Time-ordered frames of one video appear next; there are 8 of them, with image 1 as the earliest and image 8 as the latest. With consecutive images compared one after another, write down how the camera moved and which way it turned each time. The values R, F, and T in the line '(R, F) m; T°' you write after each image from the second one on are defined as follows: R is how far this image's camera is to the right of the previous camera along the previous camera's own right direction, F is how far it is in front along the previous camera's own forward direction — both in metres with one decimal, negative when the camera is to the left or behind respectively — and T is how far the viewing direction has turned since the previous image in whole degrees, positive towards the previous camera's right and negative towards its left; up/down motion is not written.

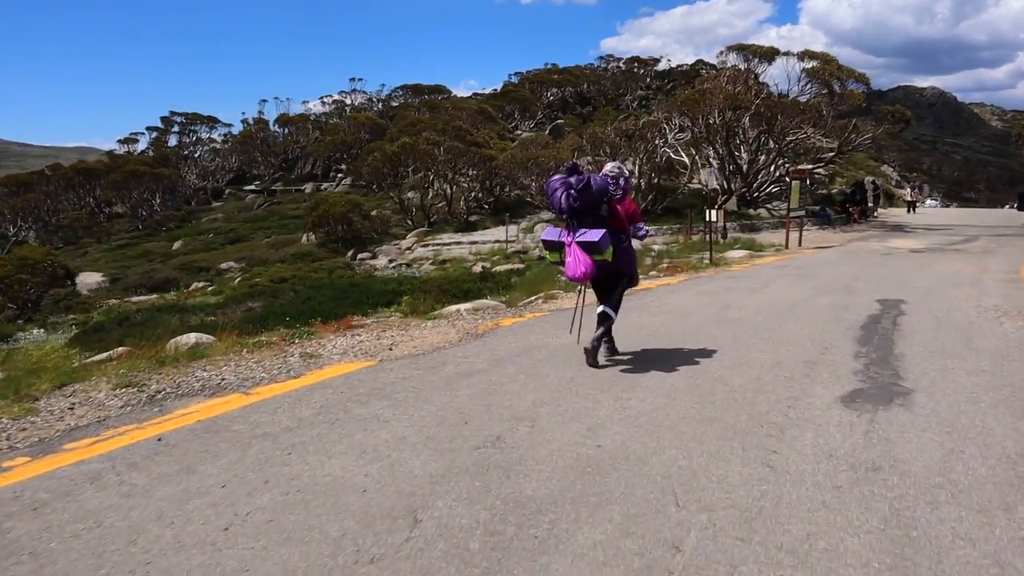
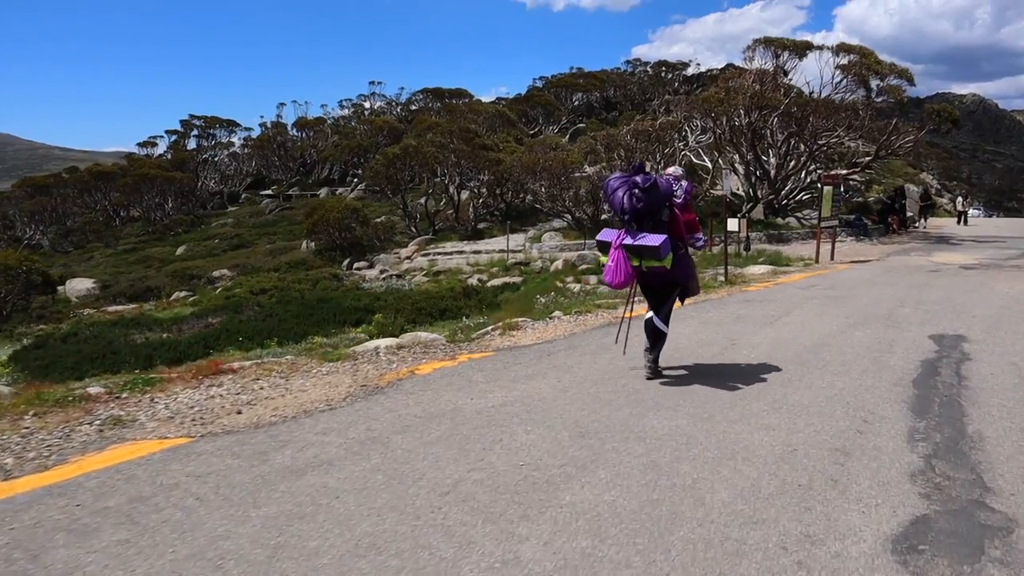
(+0.9, +2.5) m; -2°
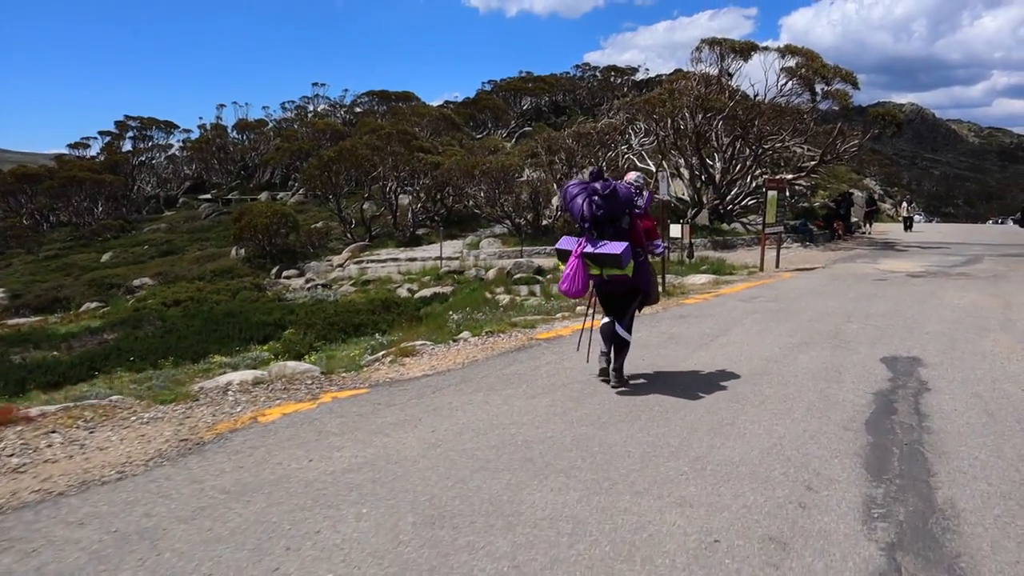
(+0.6, +1.3) m; +3°
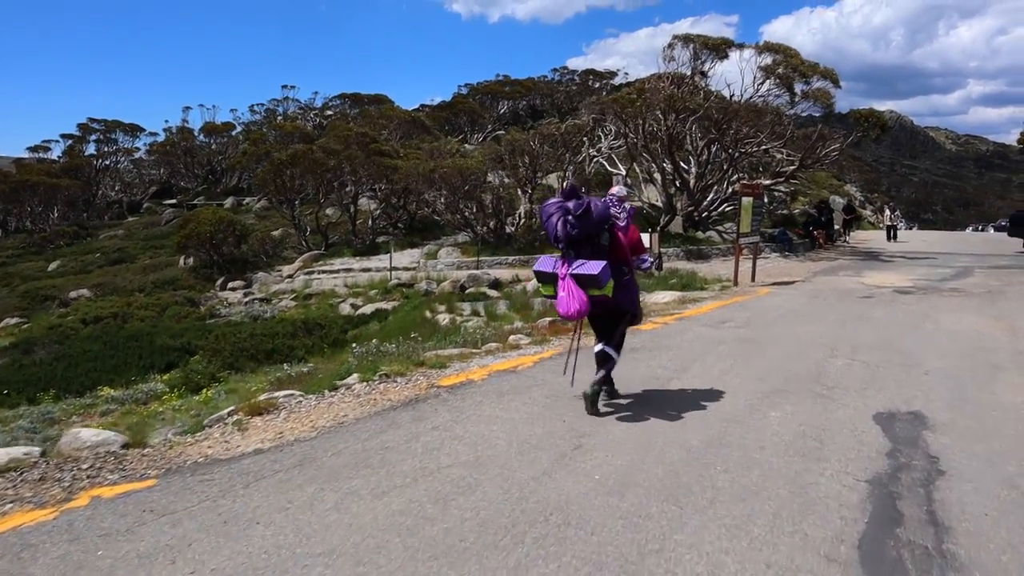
(+0.8, +1.9) m; +1°
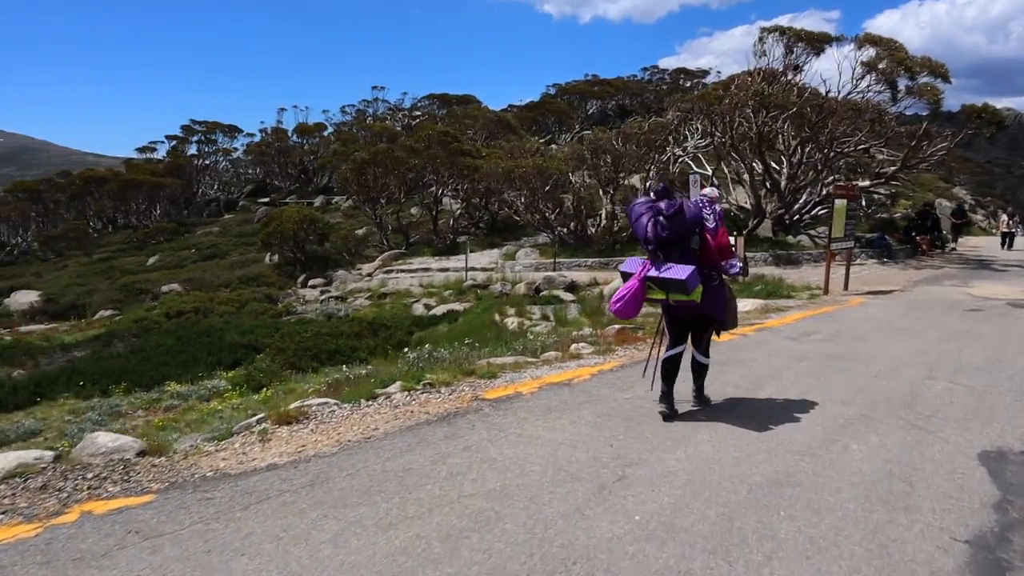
(+0.3, +0.6) m; -6°
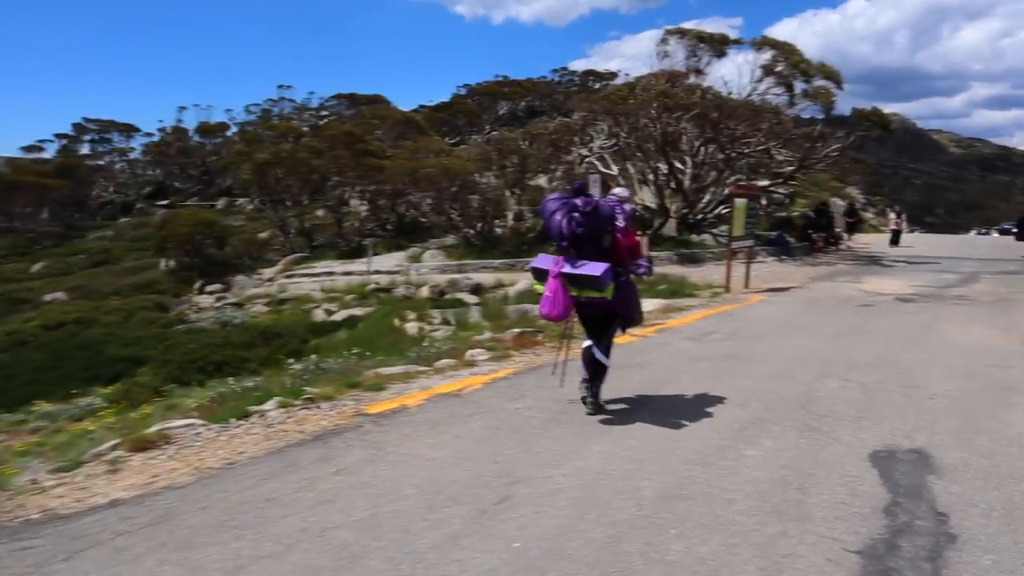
(+0.2, +0.4) m; +6°
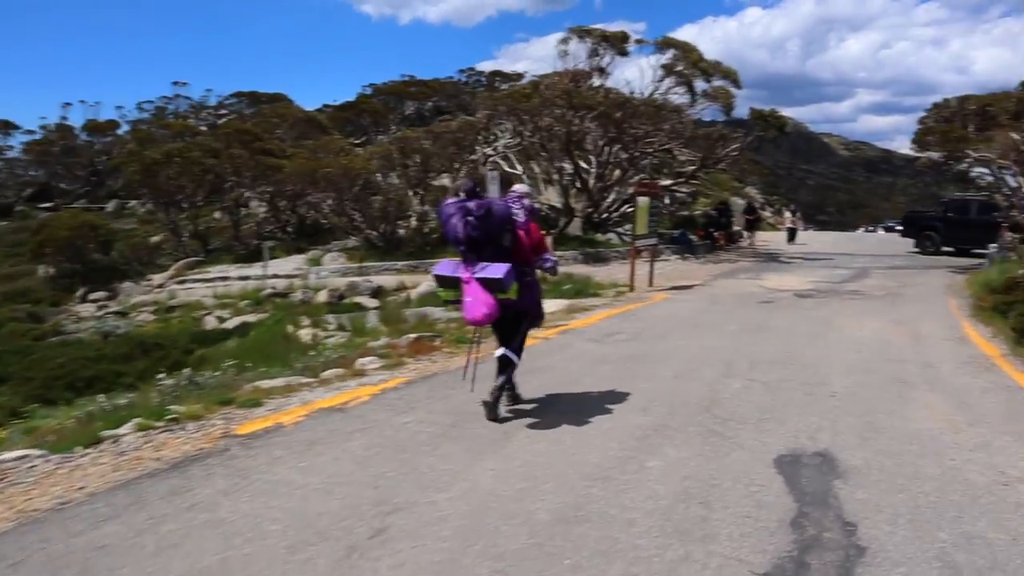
(+0.2, +0.4) m; +6°
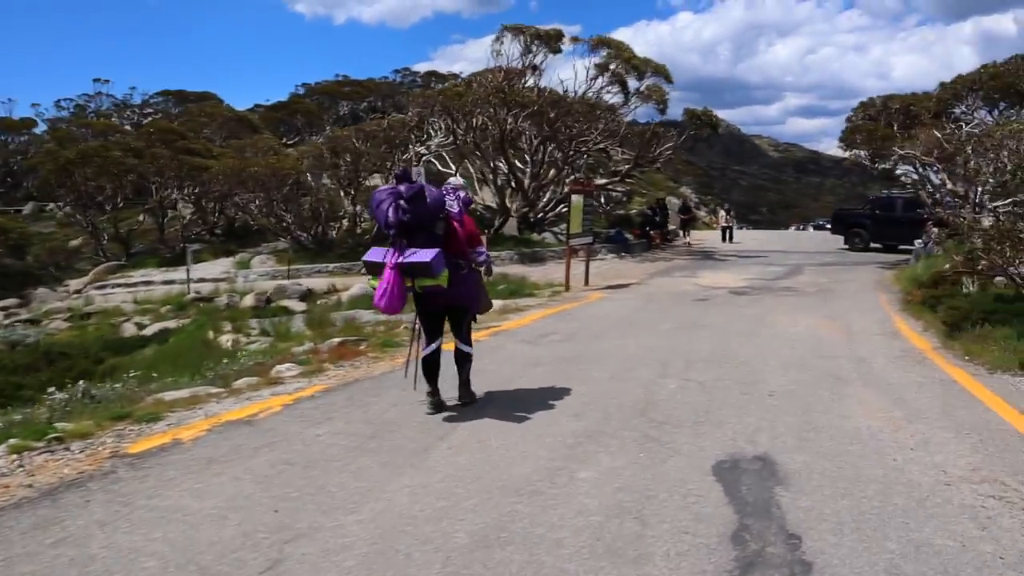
(+0.1, +0.4) m; +4°
